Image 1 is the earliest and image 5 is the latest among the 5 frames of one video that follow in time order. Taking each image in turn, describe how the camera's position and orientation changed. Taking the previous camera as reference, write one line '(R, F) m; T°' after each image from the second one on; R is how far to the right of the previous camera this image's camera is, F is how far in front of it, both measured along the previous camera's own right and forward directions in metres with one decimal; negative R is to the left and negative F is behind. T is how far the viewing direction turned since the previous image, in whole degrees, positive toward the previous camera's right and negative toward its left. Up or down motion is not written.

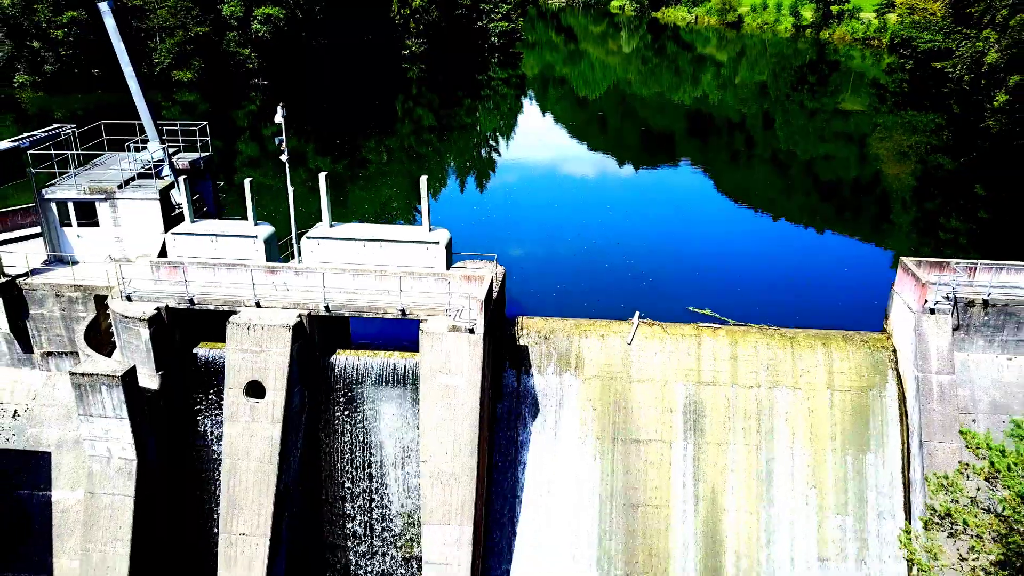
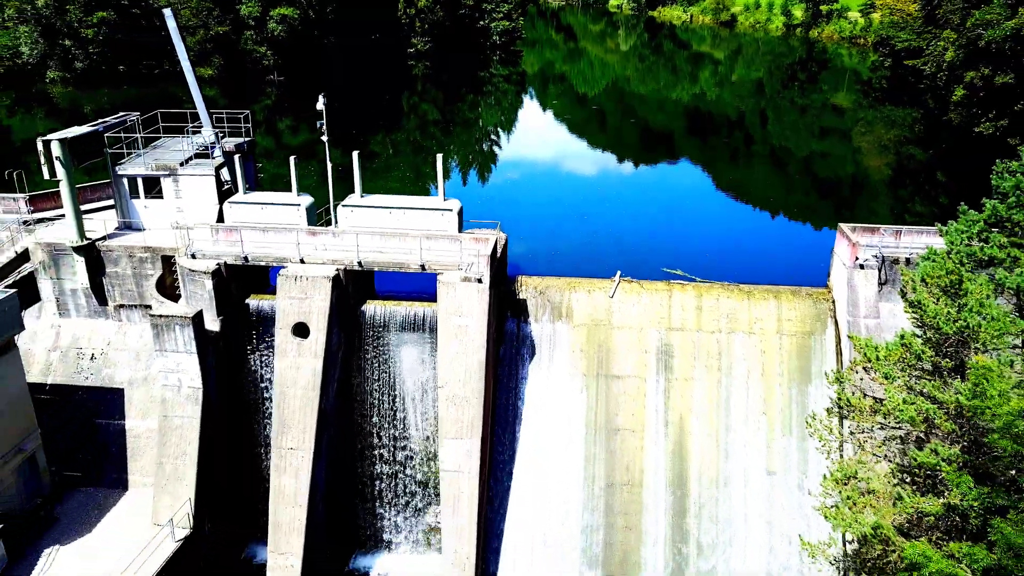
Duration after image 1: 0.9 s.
(0.0, -3.4) m; 0°
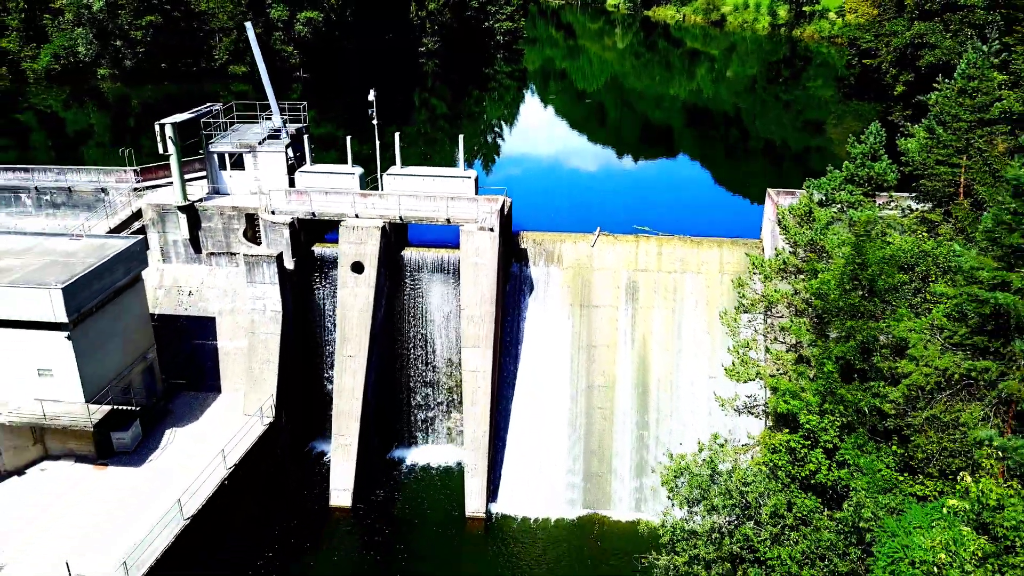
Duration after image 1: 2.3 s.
(-0.1, -6.3) m; 0°
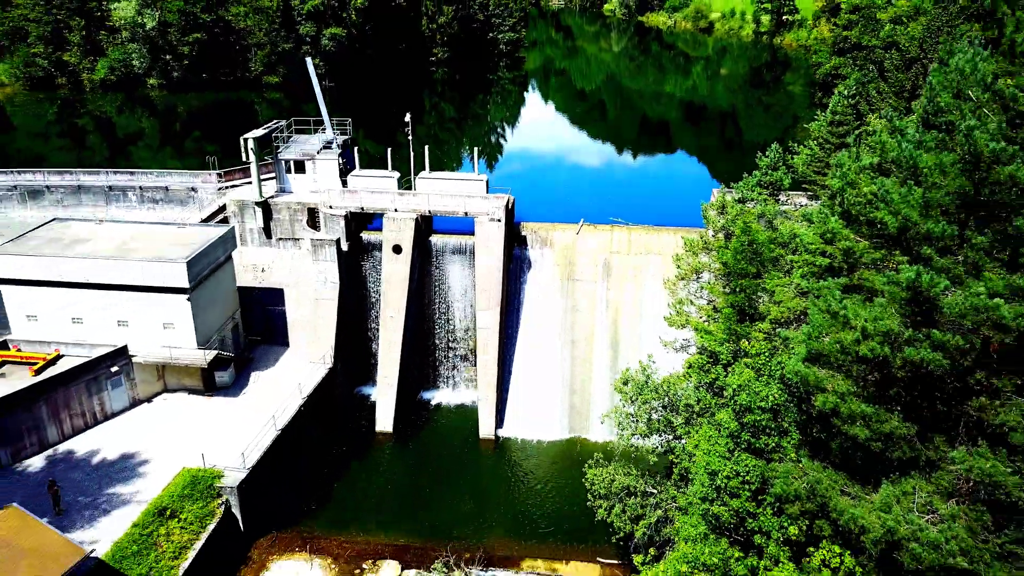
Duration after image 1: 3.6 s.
(-0.1, -7.9) m; 0°
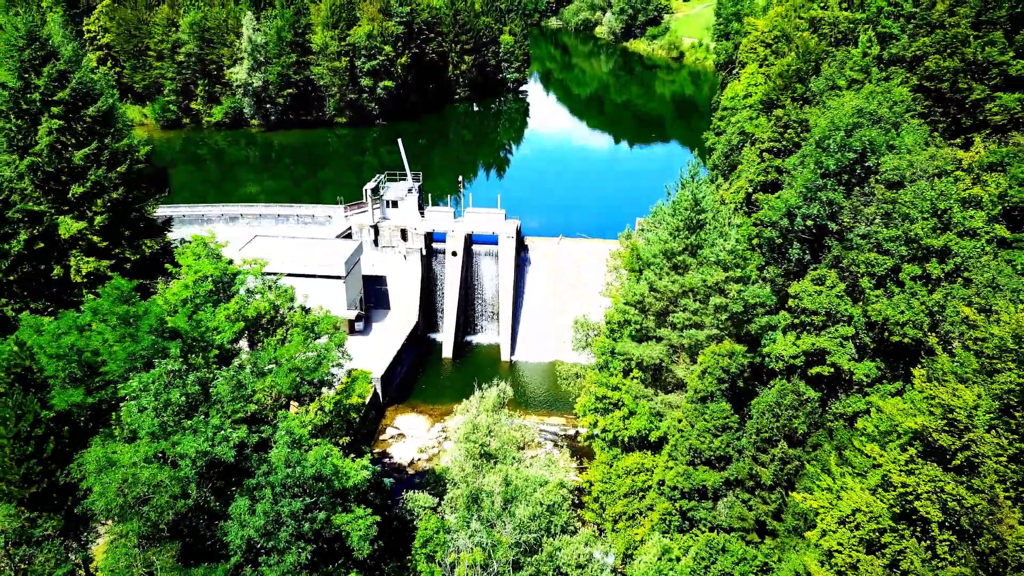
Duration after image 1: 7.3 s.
(-0.5, -25.0) m; 0°
